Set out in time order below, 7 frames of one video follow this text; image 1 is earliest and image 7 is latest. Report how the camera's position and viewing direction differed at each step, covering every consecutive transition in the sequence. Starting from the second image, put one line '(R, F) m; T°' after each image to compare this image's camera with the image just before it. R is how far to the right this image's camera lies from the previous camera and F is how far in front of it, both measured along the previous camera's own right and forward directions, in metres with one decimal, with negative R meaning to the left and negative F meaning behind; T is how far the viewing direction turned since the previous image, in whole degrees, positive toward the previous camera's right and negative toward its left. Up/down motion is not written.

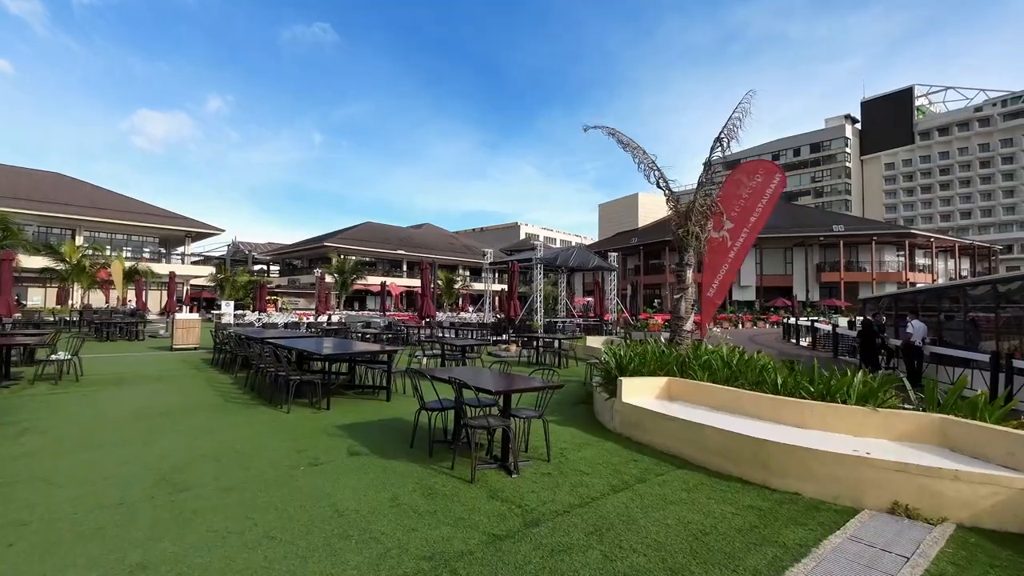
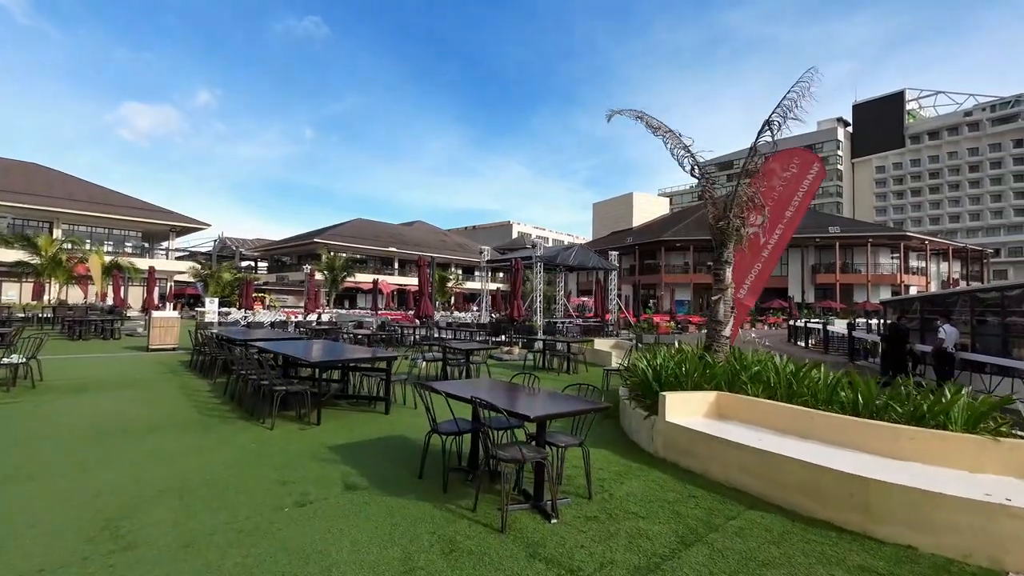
(-0.4, +0.9) m; +1°
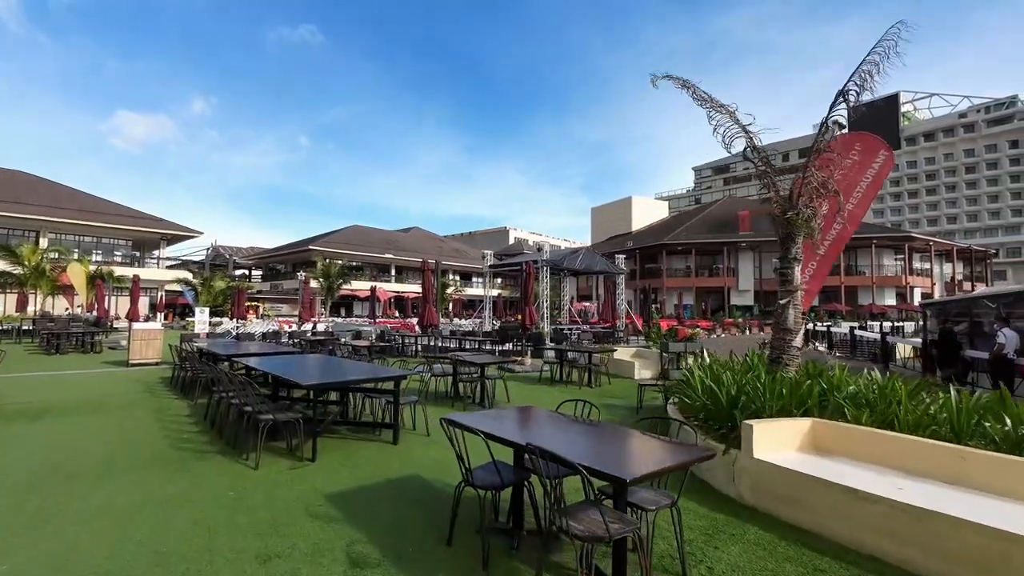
(-0.4, +1.1) m; 0°
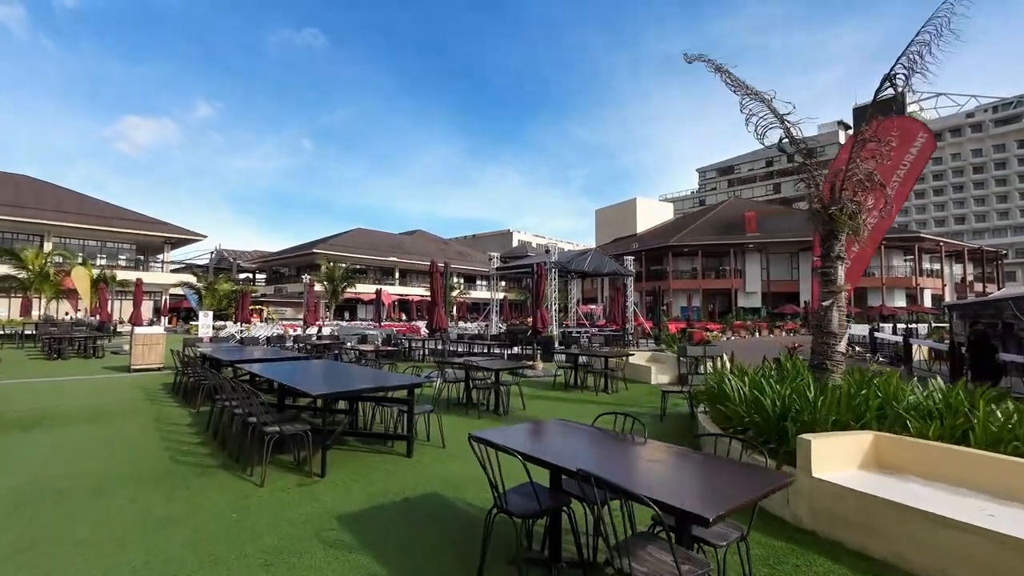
(-0.2, +0.4) m; 0°
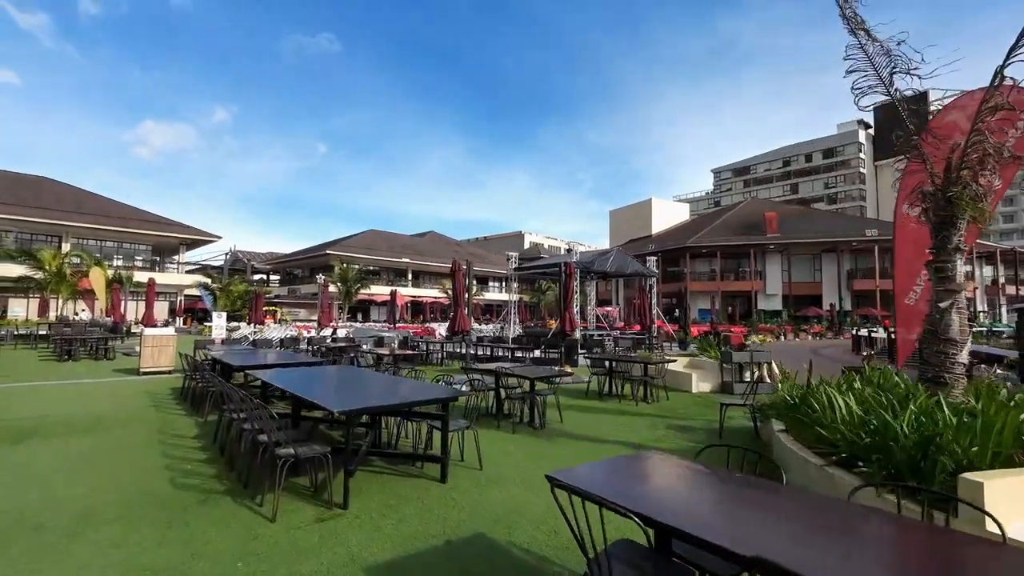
(-0.4, +0.8) m; -1°
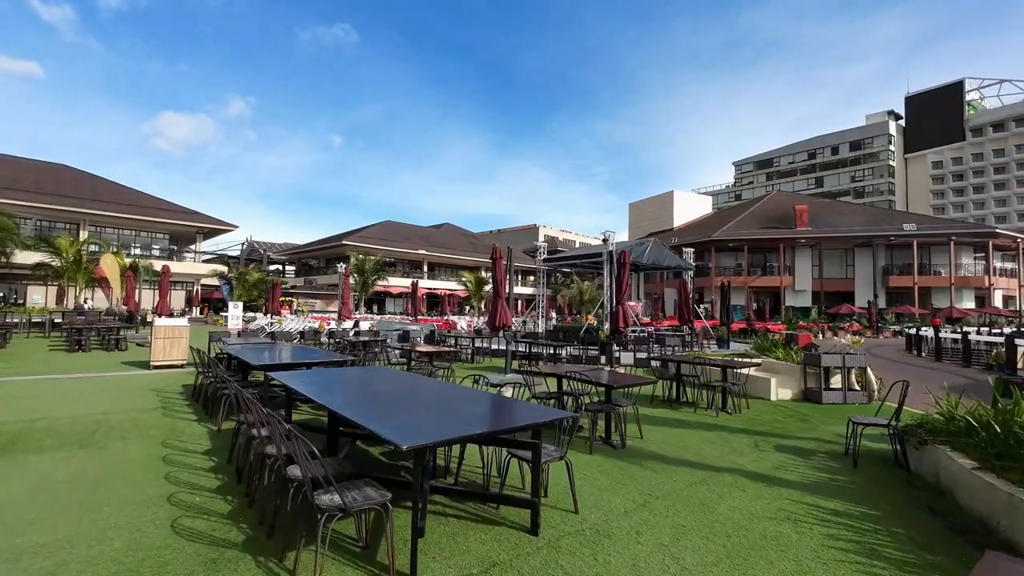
(-0.8, +1.3) m; -1°
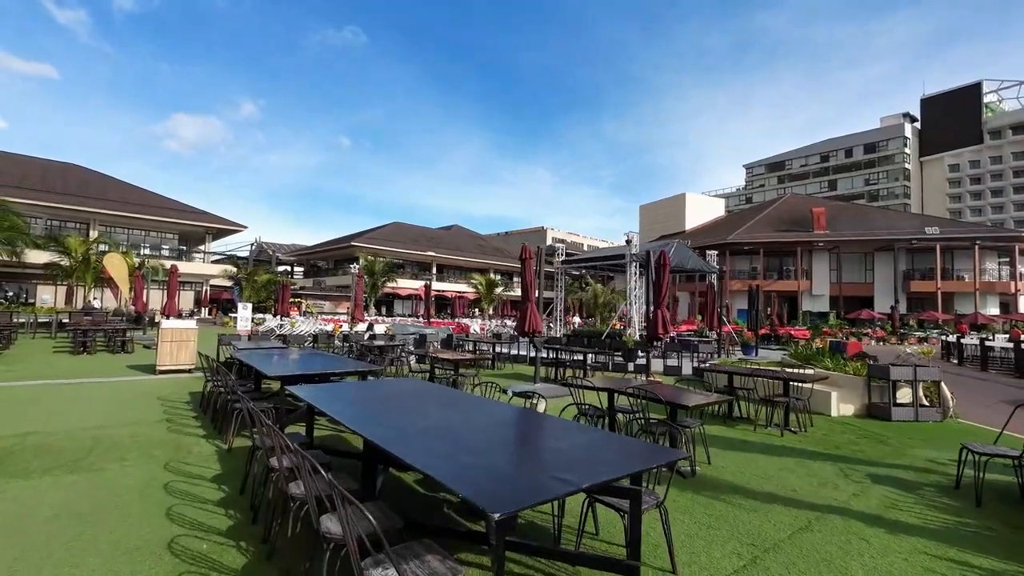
(-0.5, +0.8) m; -1°
